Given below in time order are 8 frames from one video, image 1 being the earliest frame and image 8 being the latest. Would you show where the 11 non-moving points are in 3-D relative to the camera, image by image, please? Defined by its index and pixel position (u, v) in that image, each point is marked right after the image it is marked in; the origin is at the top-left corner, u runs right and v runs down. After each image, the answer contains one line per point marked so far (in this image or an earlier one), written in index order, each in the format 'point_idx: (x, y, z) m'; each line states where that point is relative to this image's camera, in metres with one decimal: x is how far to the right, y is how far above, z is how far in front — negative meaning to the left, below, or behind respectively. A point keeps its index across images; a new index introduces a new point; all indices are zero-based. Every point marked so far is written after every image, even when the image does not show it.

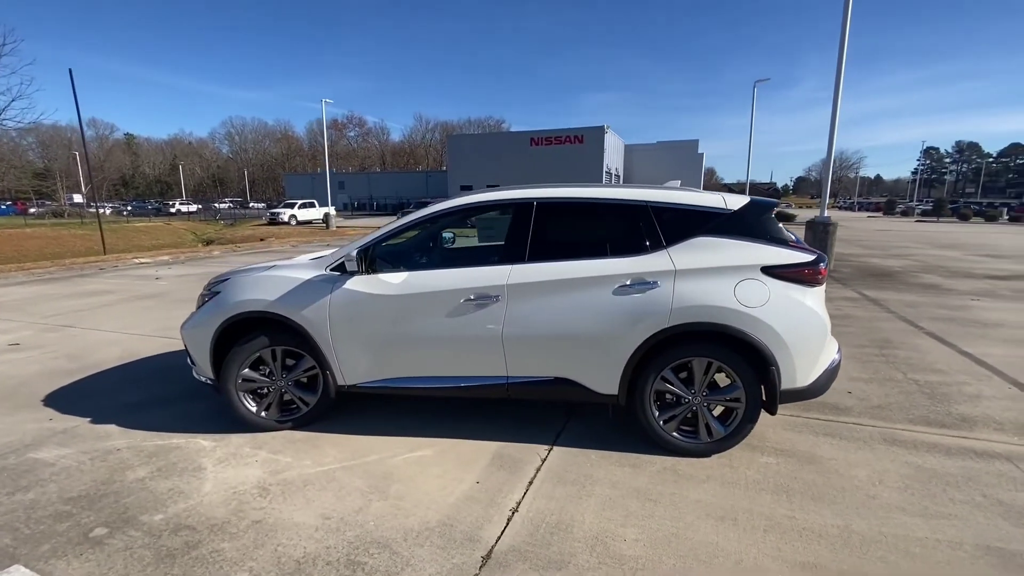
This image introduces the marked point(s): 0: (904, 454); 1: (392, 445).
0: (+2.7, -1.1, +3.3) m
1: (-0.8, -1.1, +3.5) m
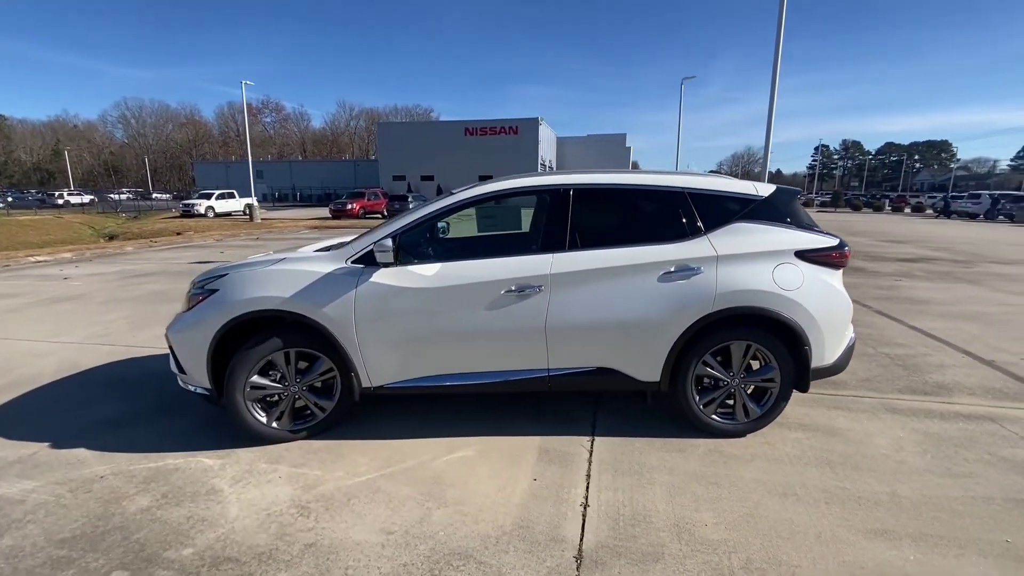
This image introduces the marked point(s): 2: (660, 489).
0: (+3.0, -1.0, +3.6) m
1: (-0.6, -1.1, +3.3) m
2: (+0.9, -1.2, +2.8) m
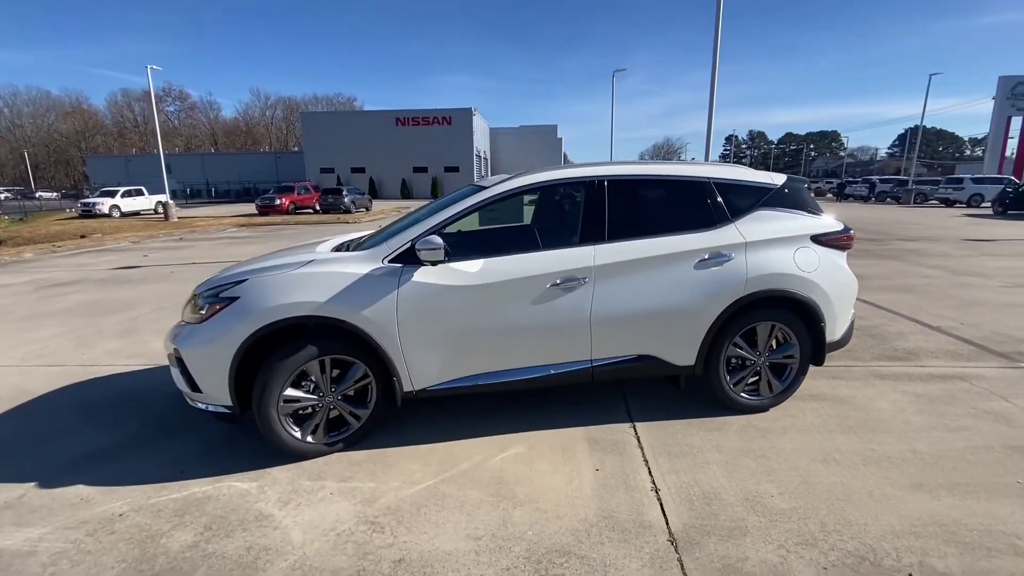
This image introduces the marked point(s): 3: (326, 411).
0: (+3.2, -0.8, +4.1) m
1: (-0.2, -1.1, +3.2) m
2: (+1.3, -1.1, +3.0) m
3: (-1.2, -0.8, +3.1) m
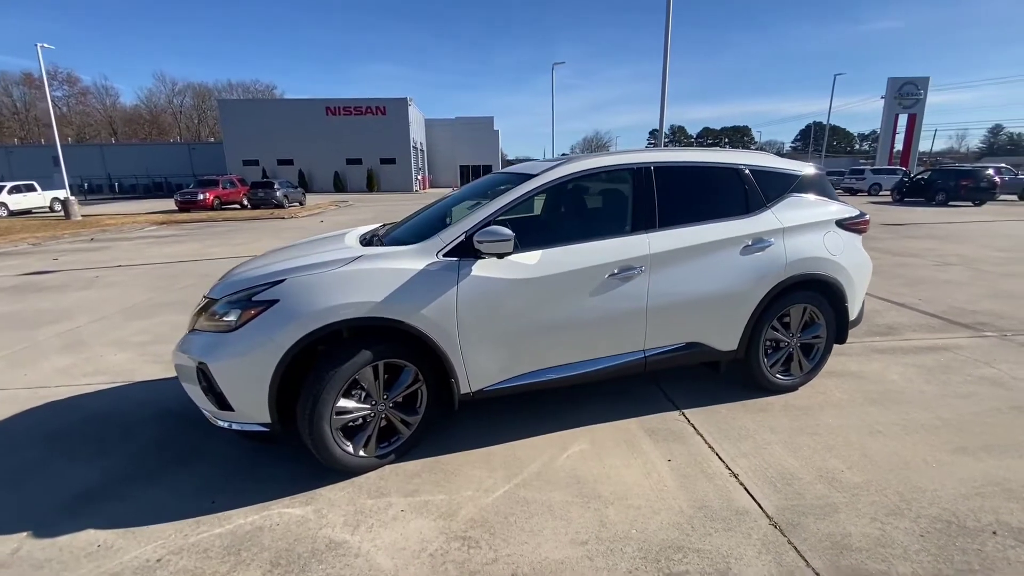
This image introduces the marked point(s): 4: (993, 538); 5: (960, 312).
0: (+3.5, -0.6, +4.4) m
1: (+0.2, -1.0, +3.1) m
2: (+1.7, -1.0, +3.0) m
3: (-0.8, -0.8, +2.9) m
4: (+2.2, -1.2, +2.3) m
5: (+5.2, -0.3, +5.6) m
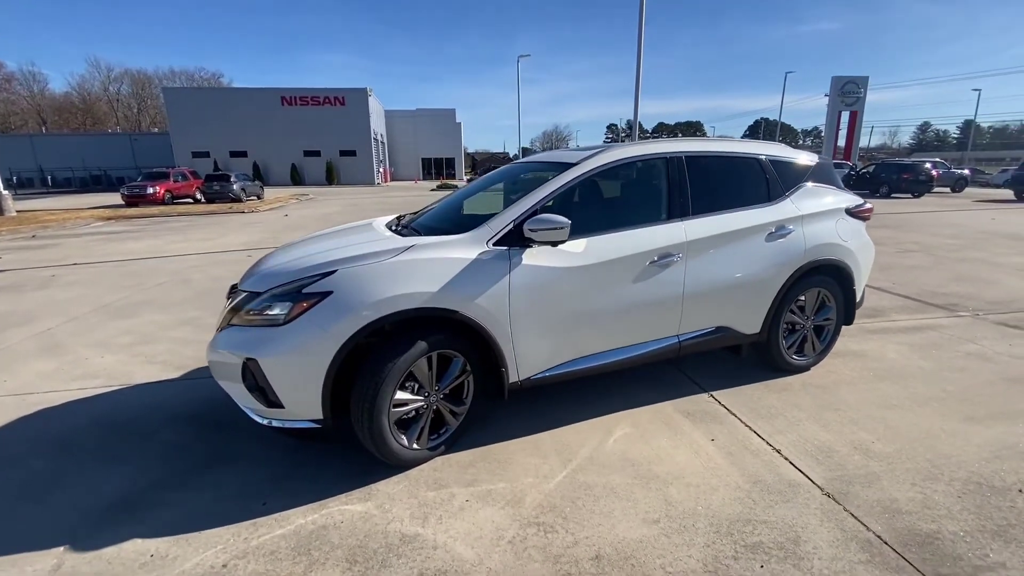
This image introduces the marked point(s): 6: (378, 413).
0: (+3.6, -0.5, +4.7) m
1: (+0.5, -0.9, +3.1) m
2: (+2.0, -0.9, +3.2) m
3: (-0.5, -0.7, +2.8) m
4: (+2.6, -1.1, +2.5) m
5: (+5.2, -0.1, +6.0) m
6: (-0.7, -0.7, +2.6) m
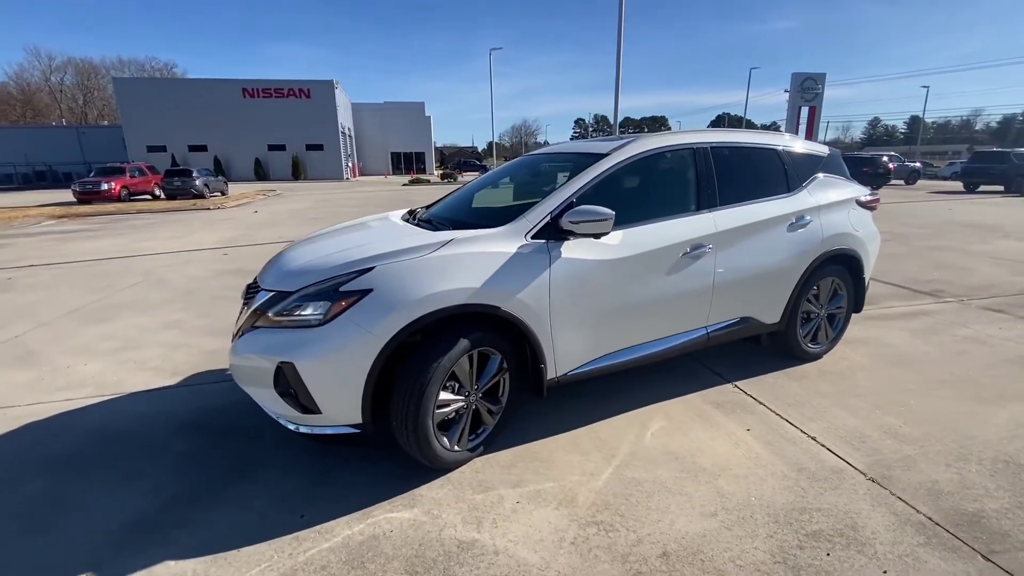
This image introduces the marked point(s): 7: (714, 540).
0: (+3.7, -0.3, +4.8) m
1: (+0.7, -0.9, +3.1) m
2: (+2.2, -0.8, +3.3) m
3: (-0.2, -0.7, +2.7) m
4: (+2.9, -1.0, +2.6) m
5: (+5.2, +0.1, +6.3) m
6: (-0.5, -0.6, +2.5) m
7: (+0.9, -1.1, +2.2) m
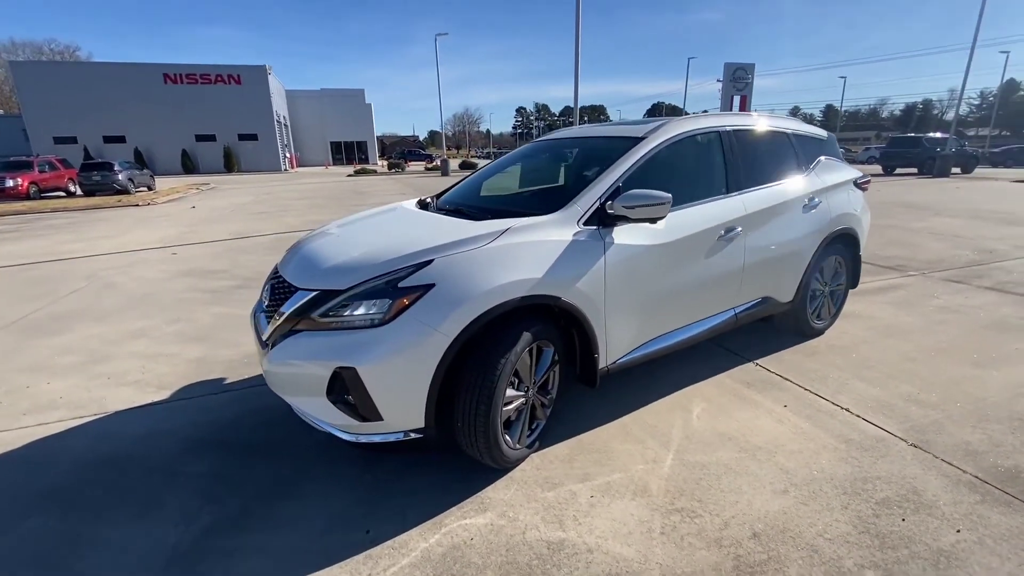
0: (+3.8, -0.1, +5.2) m
1: (+1.0, -0.8, +3.1) m
2: (+2.4, -0.7, +3.4) m
3: (+0.1, -0.7, +2.6) m
4: (+3.2, -0.8, +2.8) m
5: (+5.1, +0.4, +6.7) m
6: (-0.1, -0.6, +2.3) m
7: (+1.3, -1.1, +2.2) m
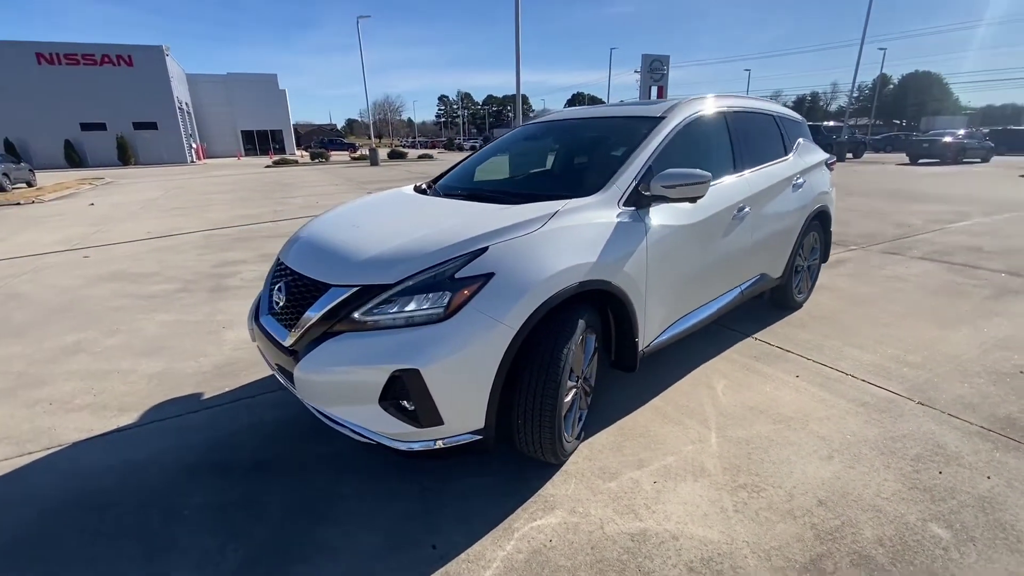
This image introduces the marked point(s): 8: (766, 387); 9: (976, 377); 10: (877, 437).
0: (+3.6, +0.2, +5.6) m
1: (+1.1, -0.7, +3.1) m
2: (+2.5, -0.5, +3.7) m
3: (+0.3, -0.6, +2.5) m
4: (+3.4, -0.6, +3.2) m
5: (+4.6, +0.8, +7.3) m
6: (+0.2, -0.5, +2.2) m
7: (+1.6, -0.9, +2.3) m
8: (+1.6, -0.6, +3.2) m
9: (+3.1, -0.6, +3.2) m
10: (+2.0, -0.8, +2.6) m
